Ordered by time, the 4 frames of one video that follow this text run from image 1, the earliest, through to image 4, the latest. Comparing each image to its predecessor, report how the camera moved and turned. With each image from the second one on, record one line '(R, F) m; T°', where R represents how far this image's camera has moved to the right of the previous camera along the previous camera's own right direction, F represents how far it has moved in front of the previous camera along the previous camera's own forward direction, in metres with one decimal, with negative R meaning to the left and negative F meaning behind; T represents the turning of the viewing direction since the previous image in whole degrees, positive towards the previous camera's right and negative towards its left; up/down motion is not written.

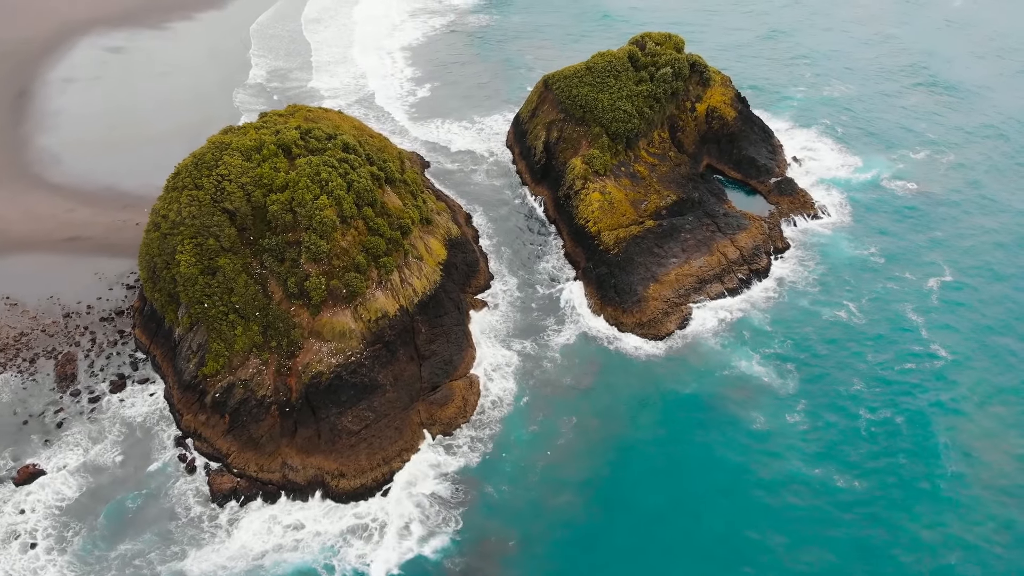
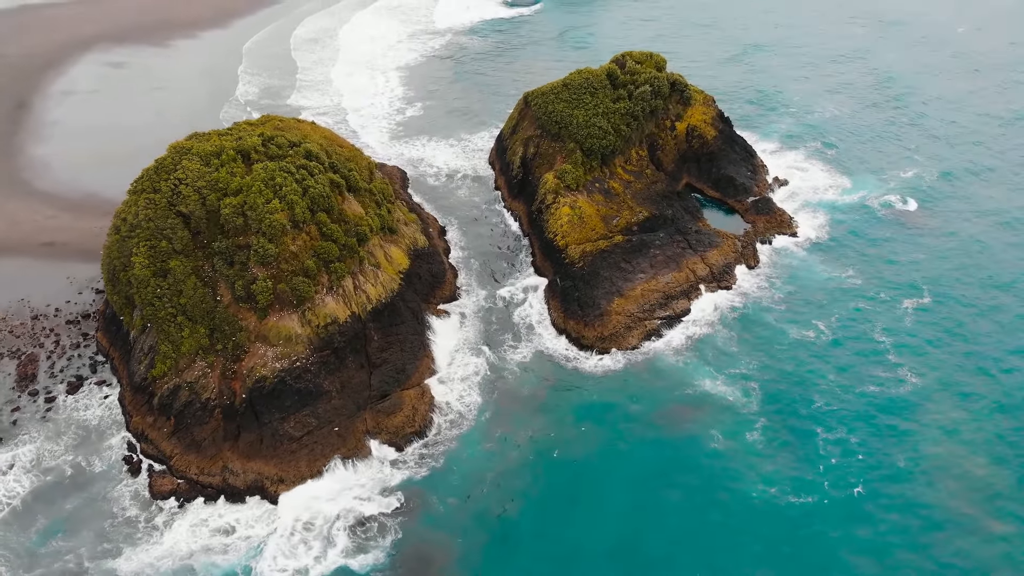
(+3.3, +0.1) m; -1°
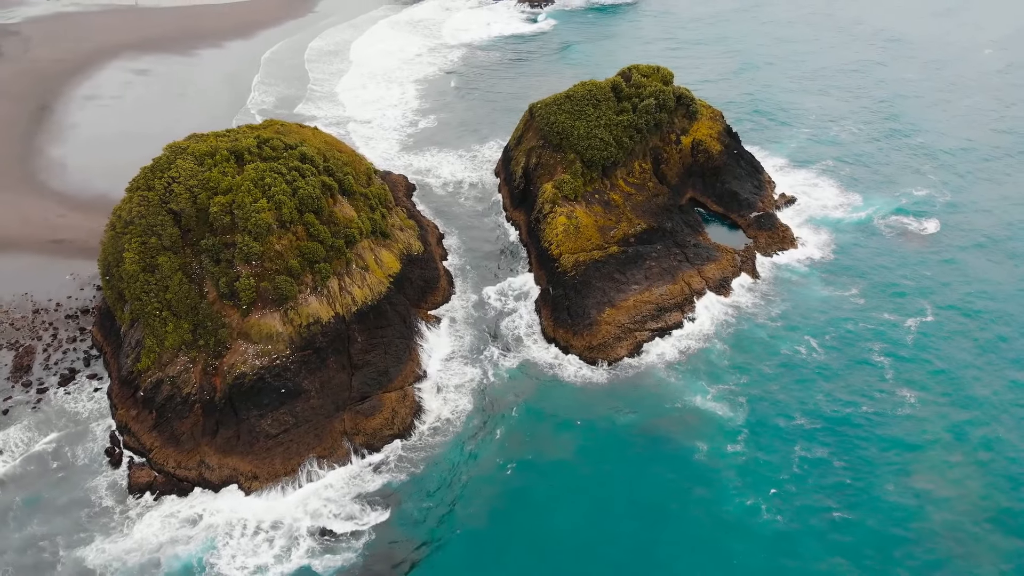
(+2.1, +0.1) m; -2°
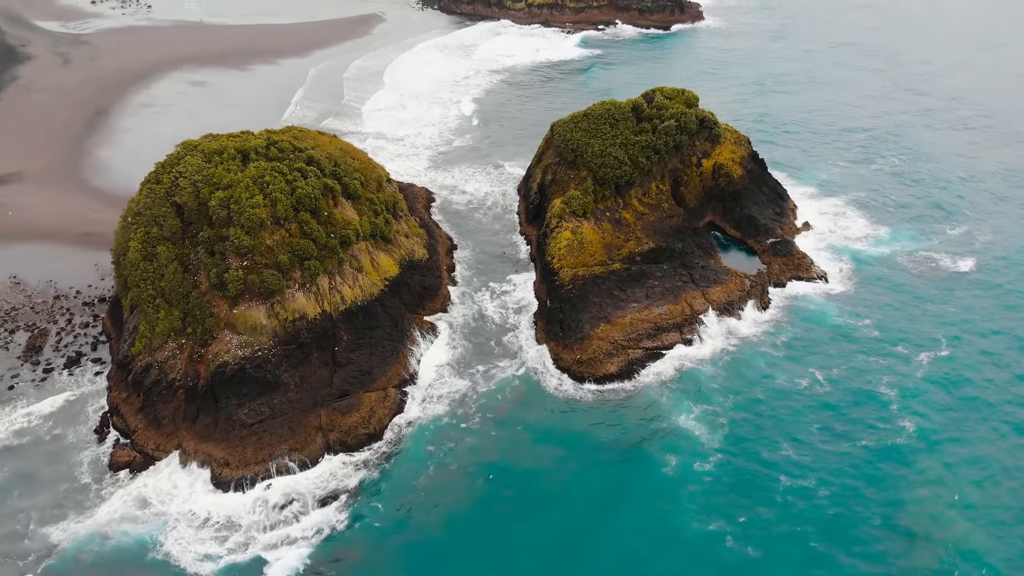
(+3.4, +0.3) m; -4°
